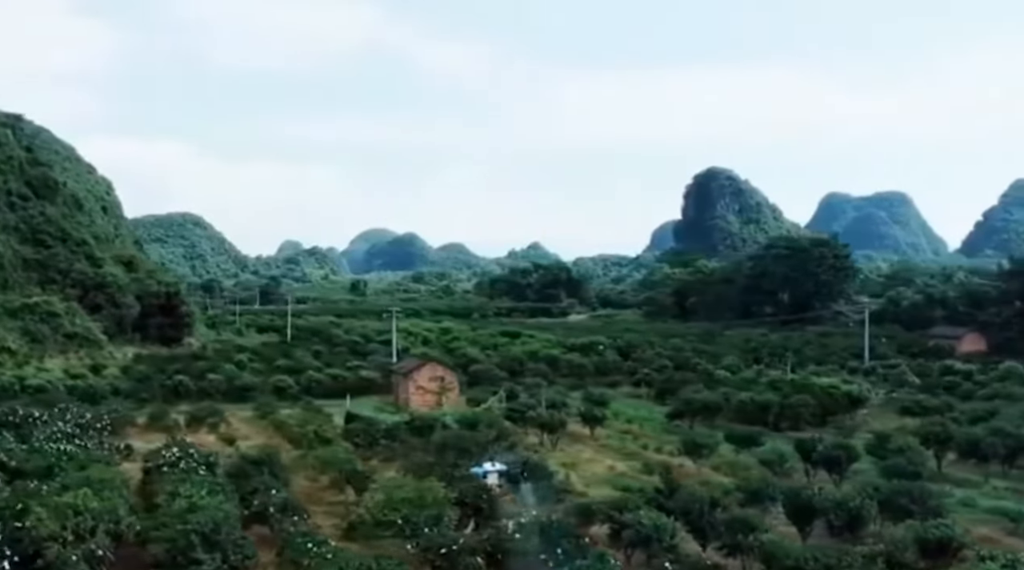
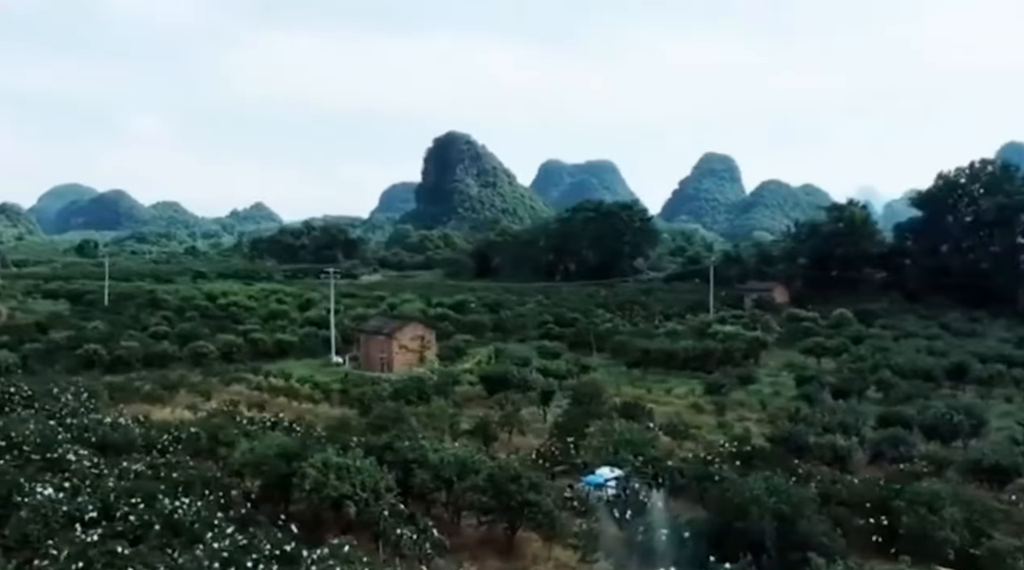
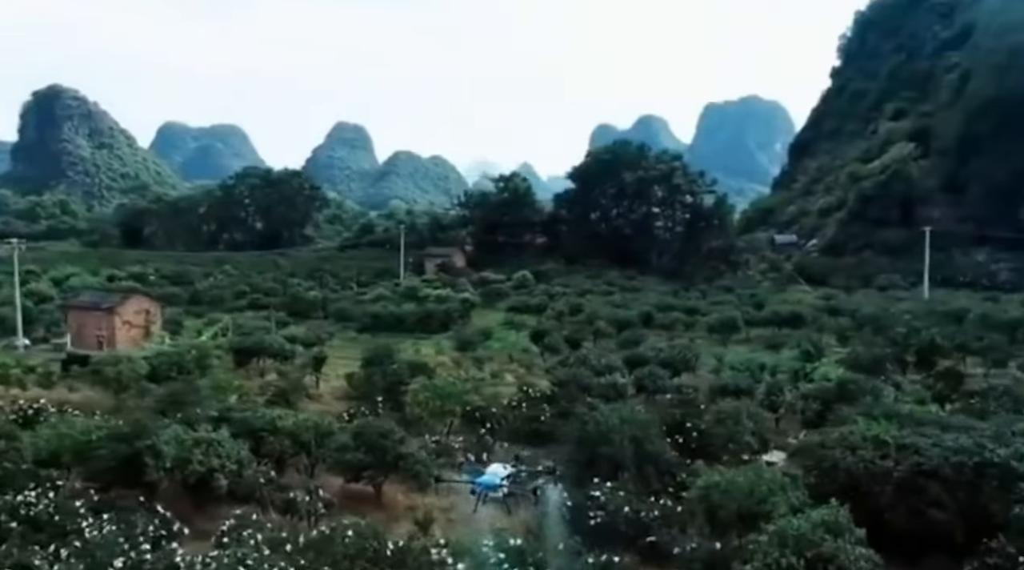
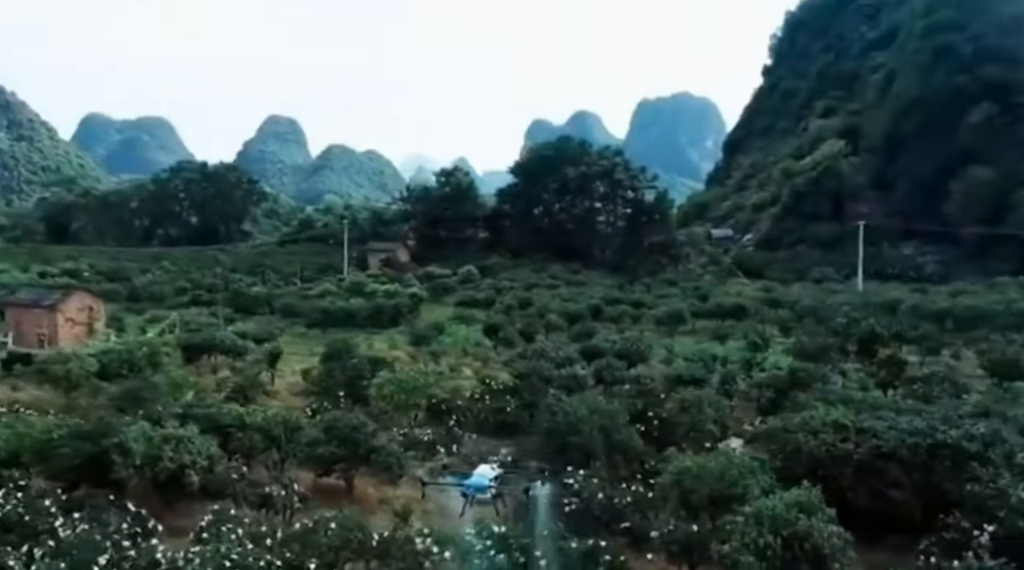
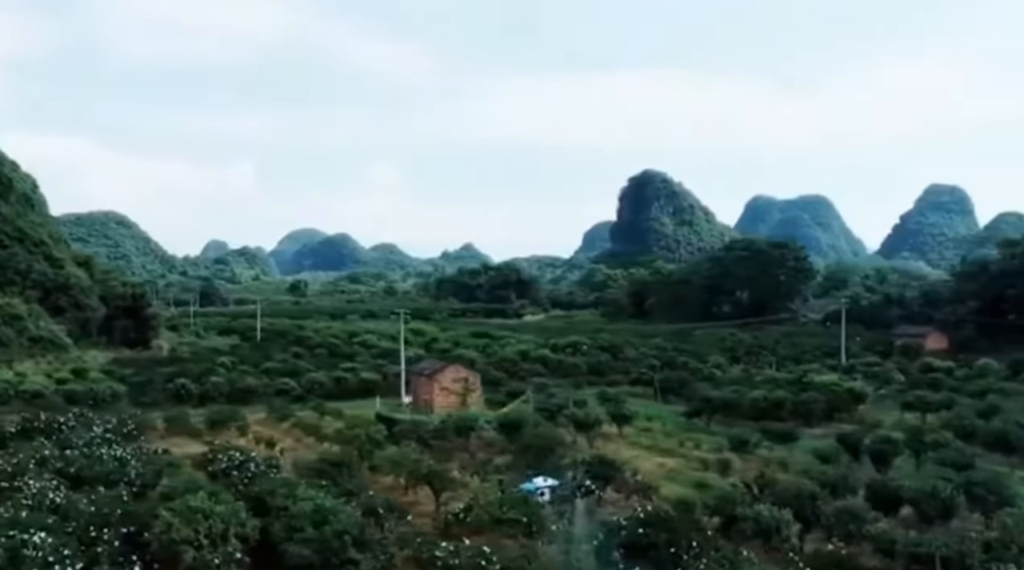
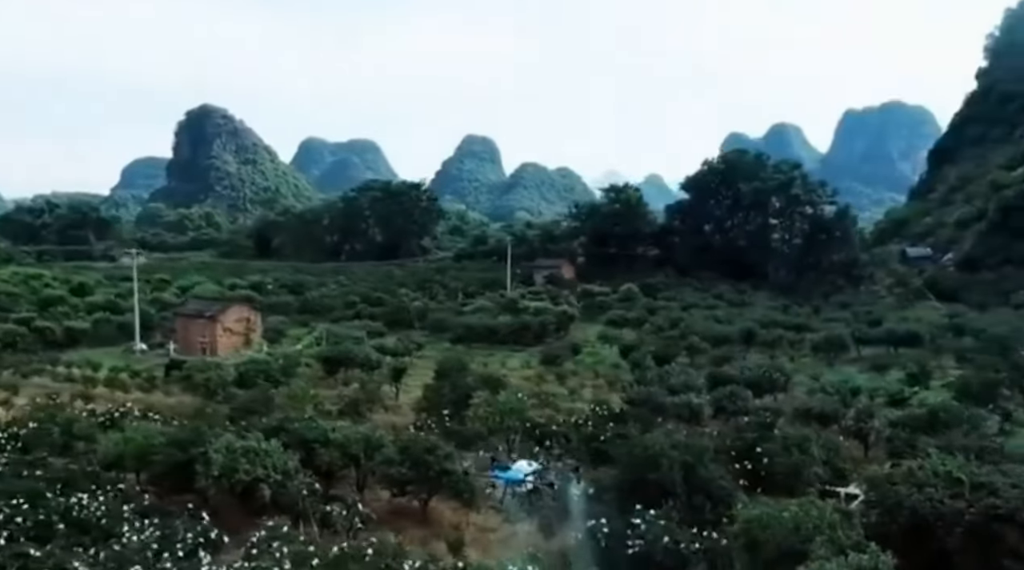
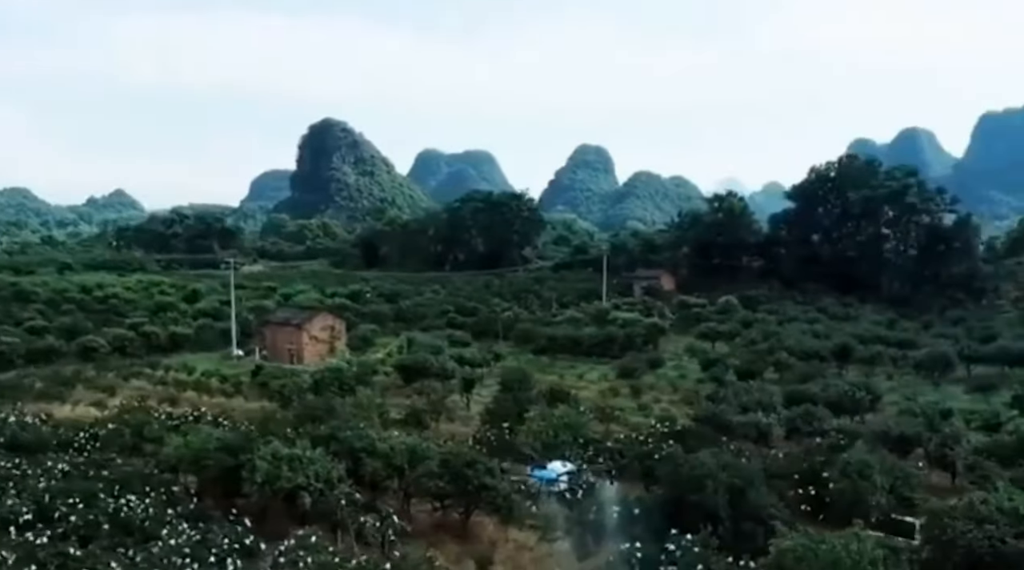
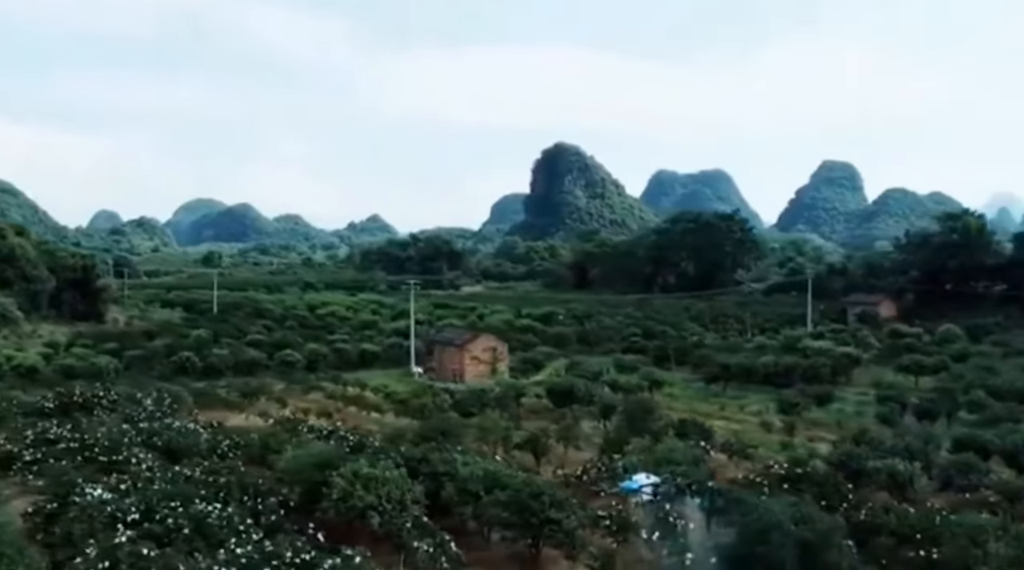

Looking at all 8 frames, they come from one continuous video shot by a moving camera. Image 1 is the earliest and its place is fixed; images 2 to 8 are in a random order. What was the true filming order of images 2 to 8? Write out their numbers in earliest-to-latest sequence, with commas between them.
5, 8, 2, 7, 6, 3, 4
